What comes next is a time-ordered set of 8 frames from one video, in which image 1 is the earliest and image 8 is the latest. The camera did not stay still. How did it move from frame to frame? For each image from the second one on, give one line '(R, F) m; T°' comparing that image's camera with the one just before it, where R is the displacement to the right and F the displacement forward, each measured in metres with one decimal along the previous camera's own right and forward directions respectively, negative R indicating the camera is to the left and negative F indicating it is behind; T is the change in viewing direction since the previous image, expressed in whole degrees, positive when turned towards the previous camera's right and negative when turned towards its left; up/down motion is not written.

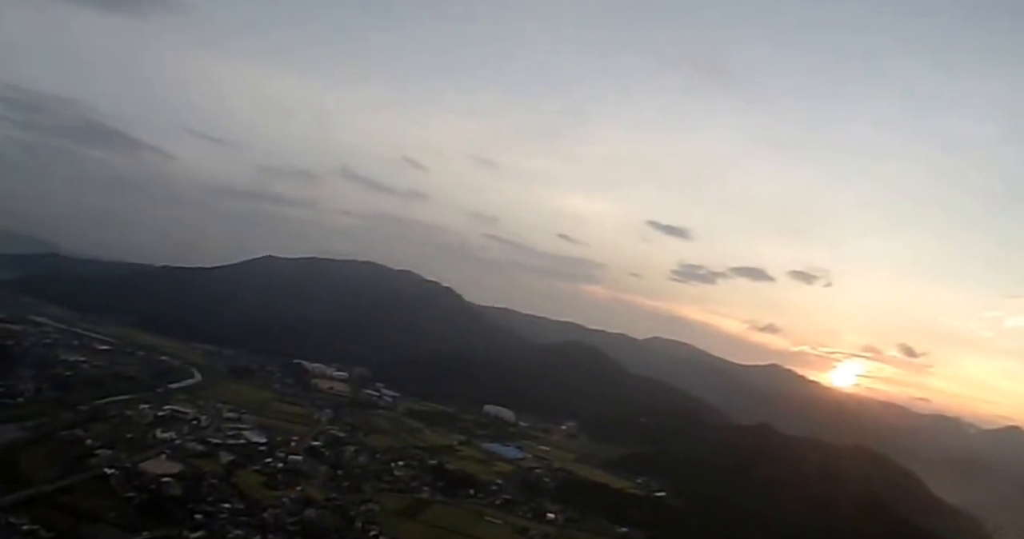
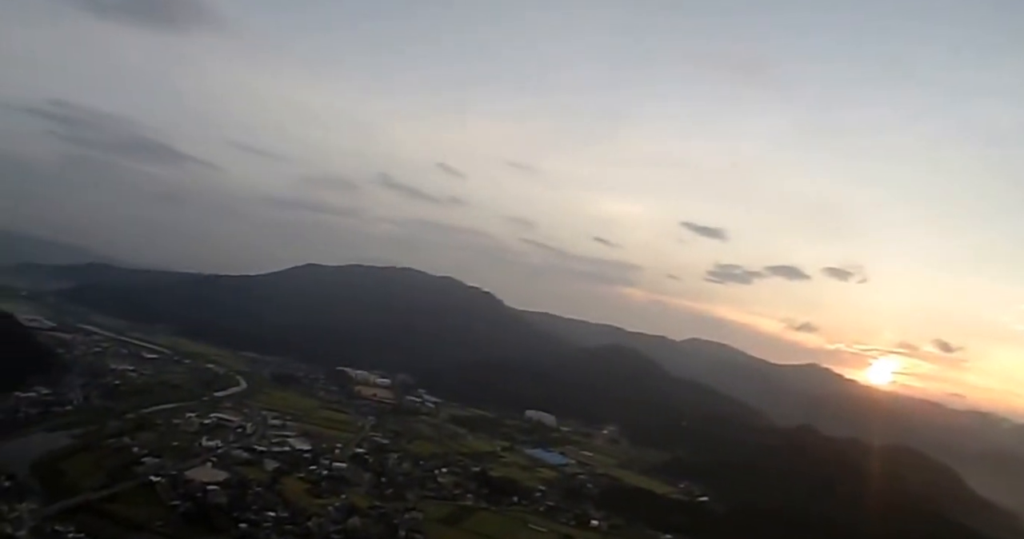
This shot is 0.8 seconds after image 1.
(-0.1, +0.3) m; -3°
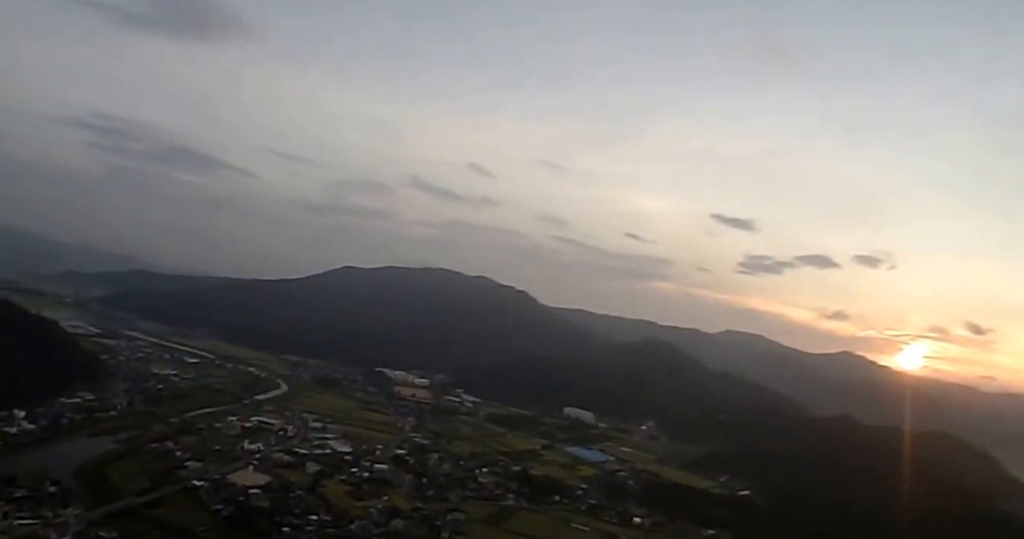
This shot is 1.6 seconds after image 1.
(-0.1, +0.3) m; -2°
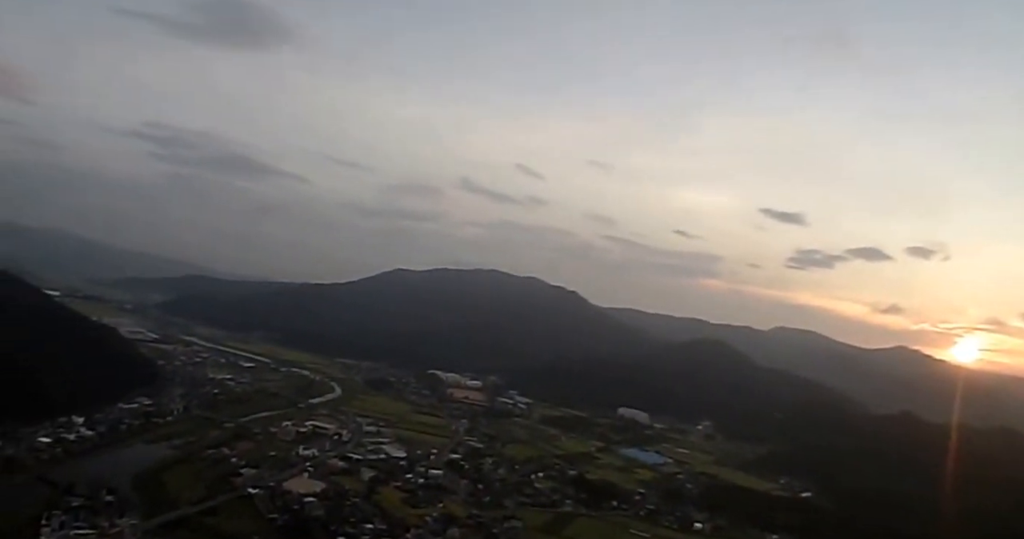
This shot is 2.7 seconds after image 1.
(-0.2, +0.7) m; -4°
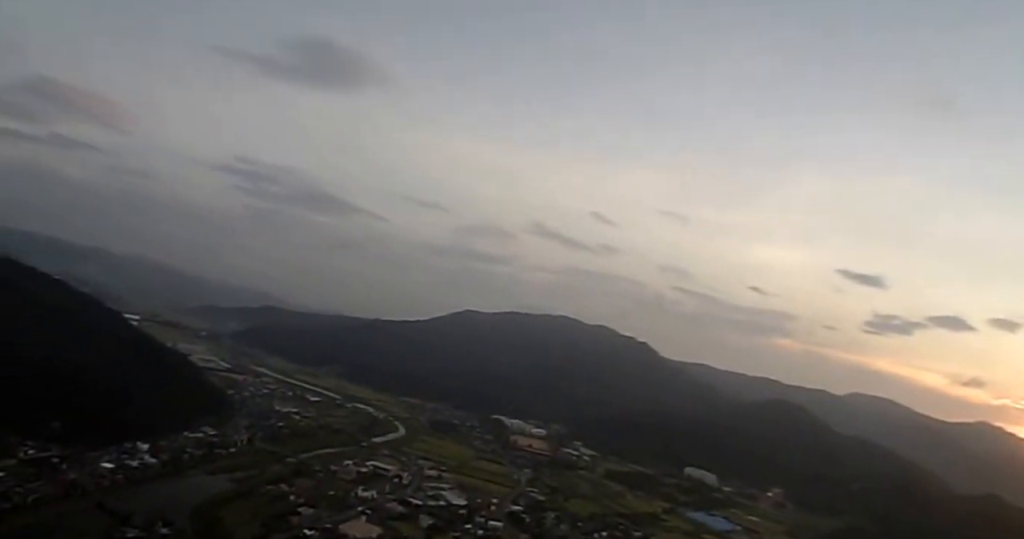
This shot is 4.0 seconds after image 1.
(-0.2, +0.7) m; -5°
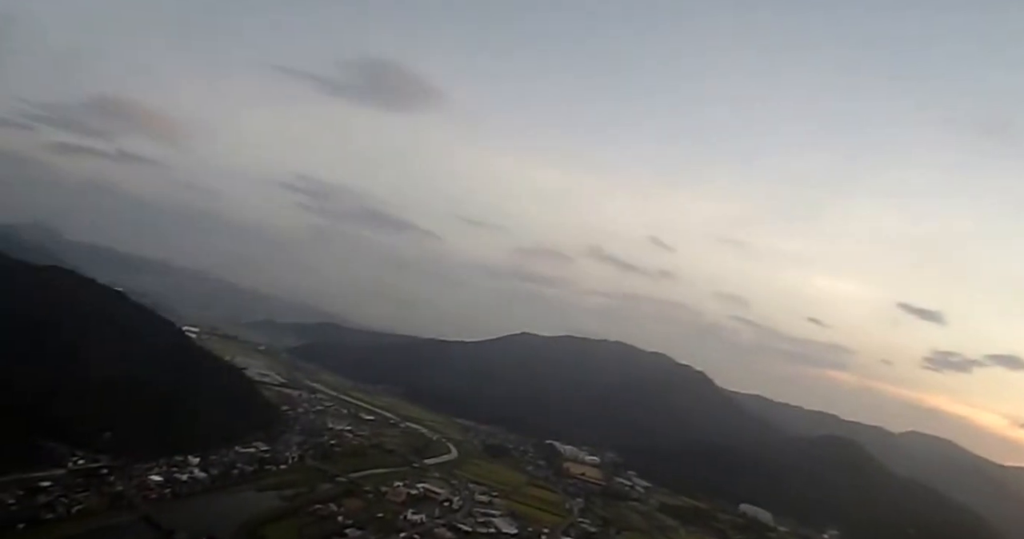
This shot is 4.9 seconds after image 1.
(-0.3, +0.8) m; -4°
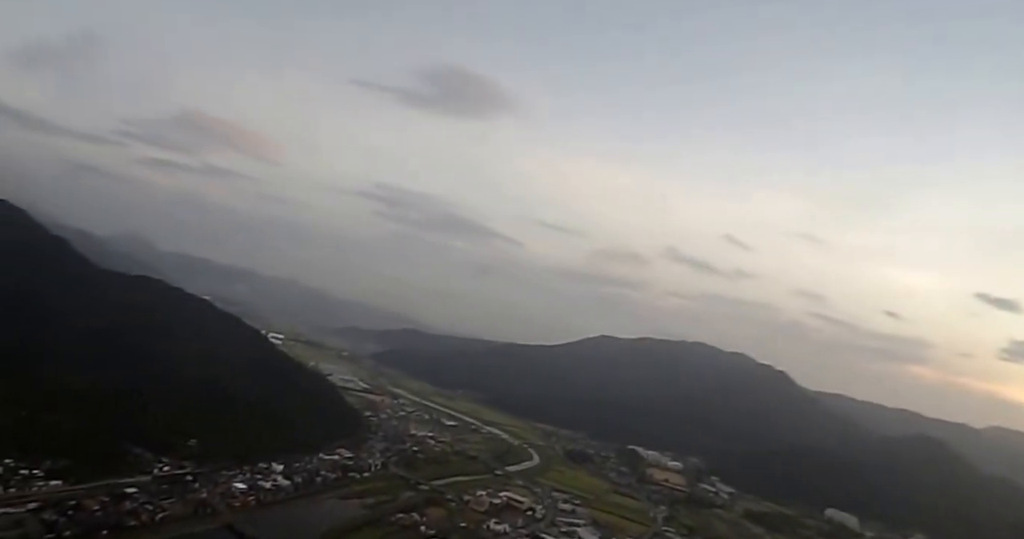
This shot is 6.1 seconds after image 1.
(-0.5, +0.8) m; -5°
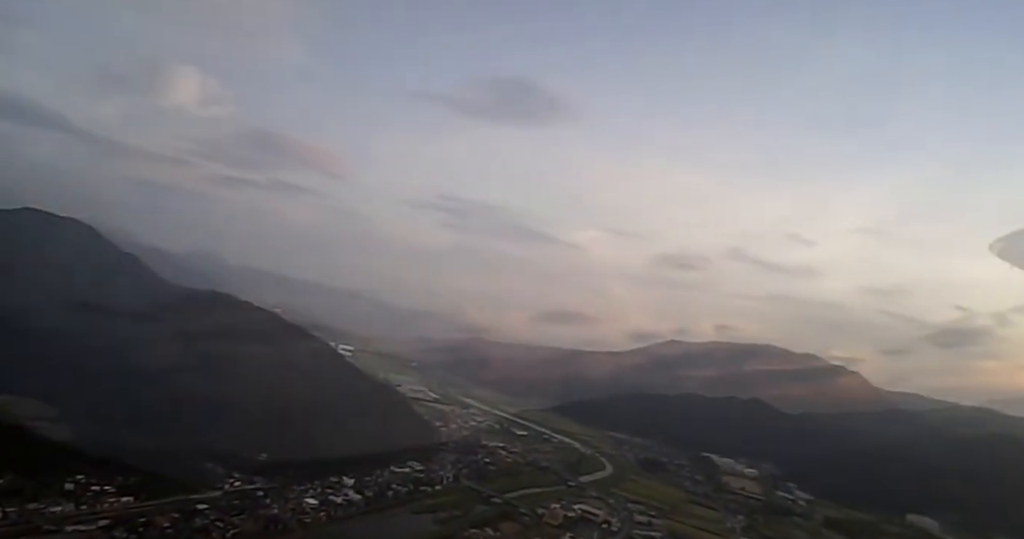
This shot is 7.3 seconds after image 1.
(-0.4, +0.7) m; -4°
